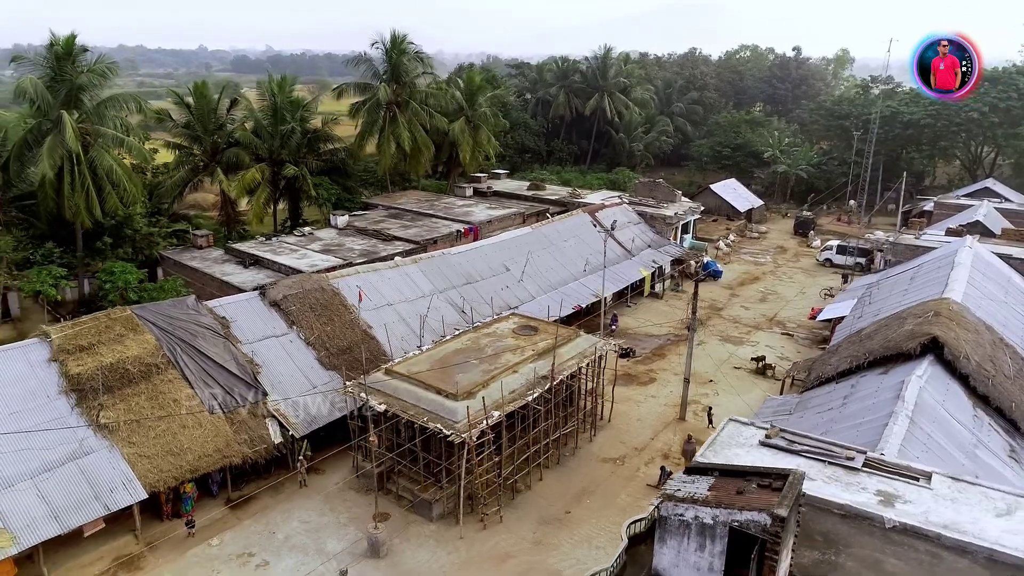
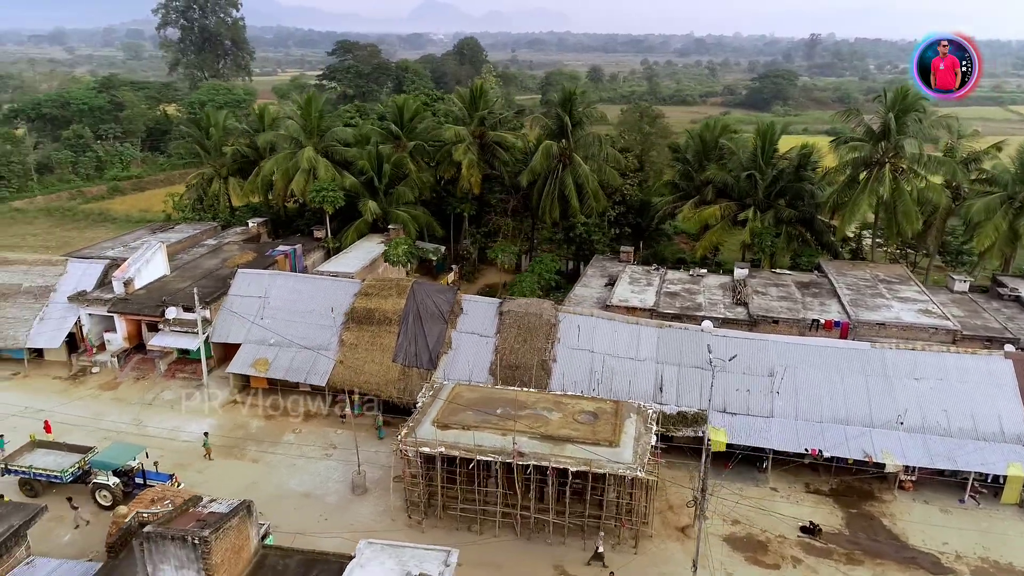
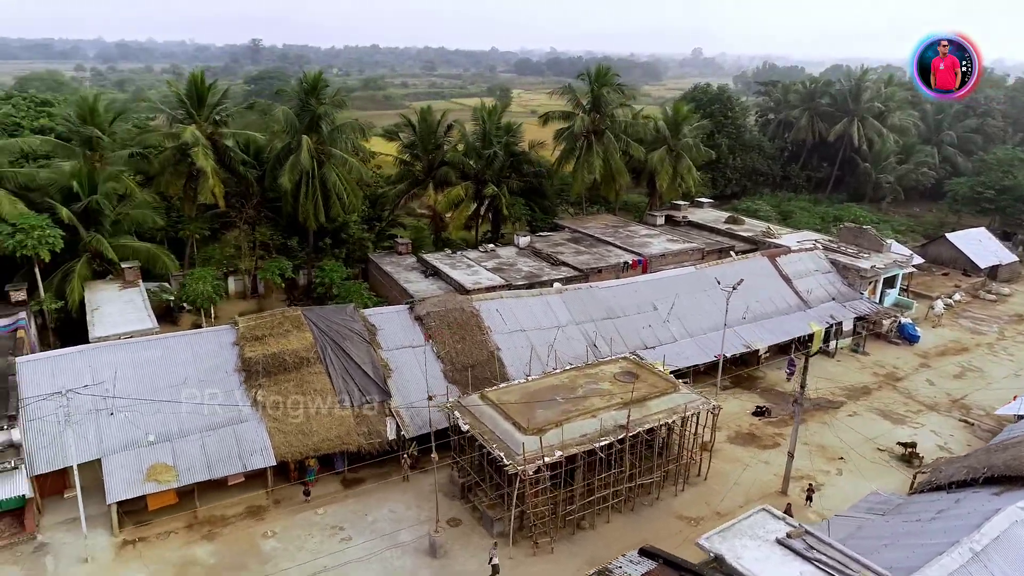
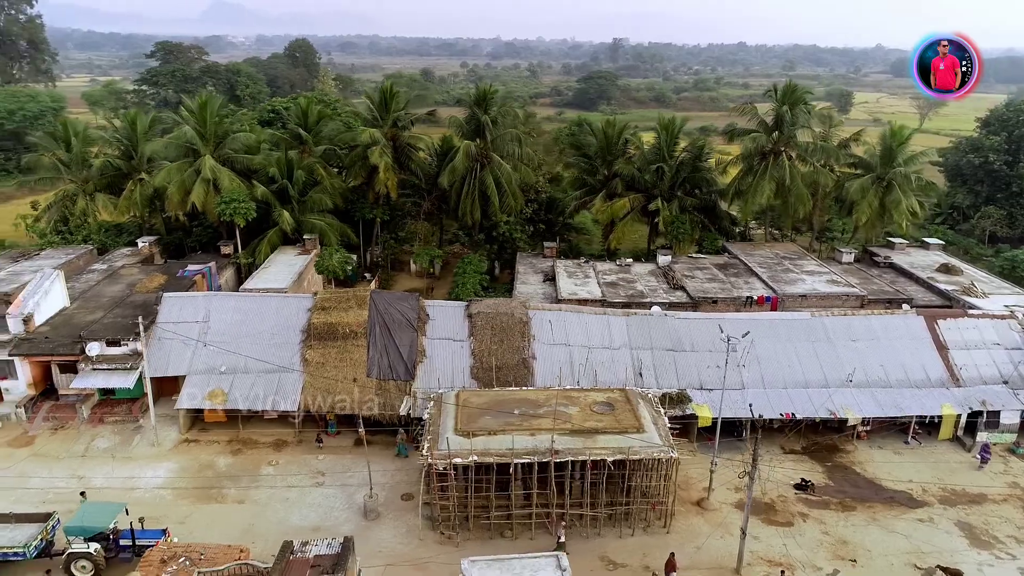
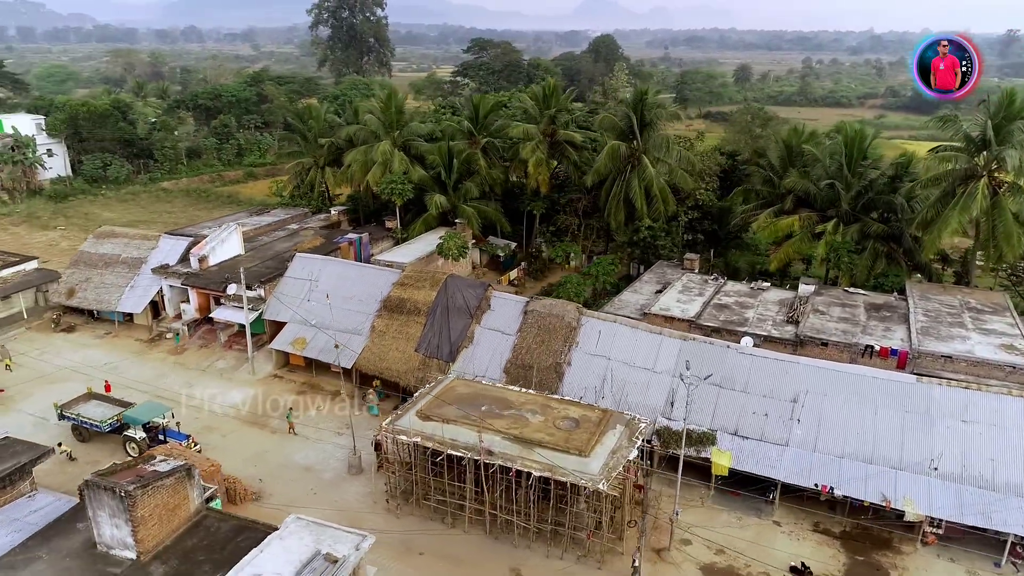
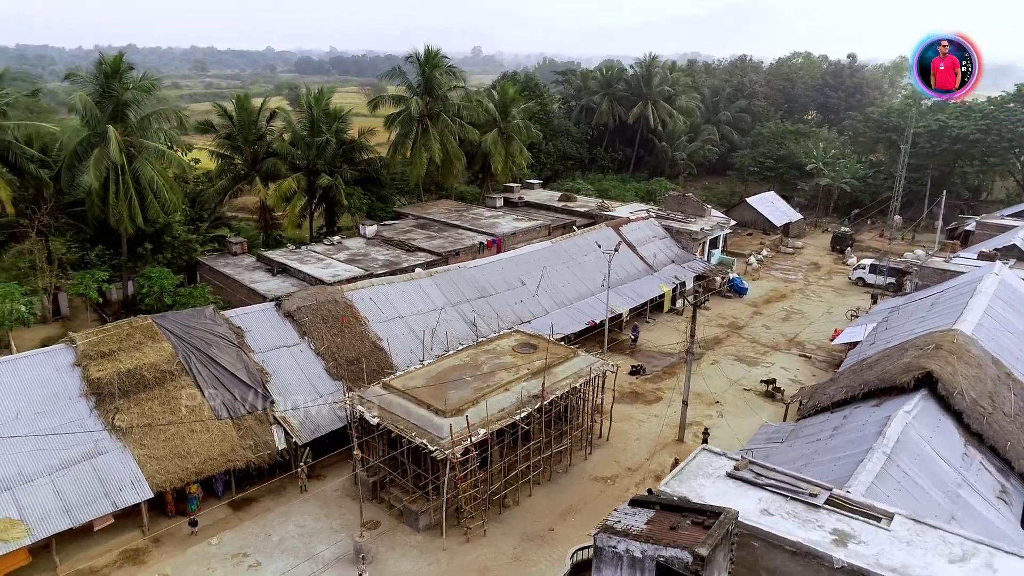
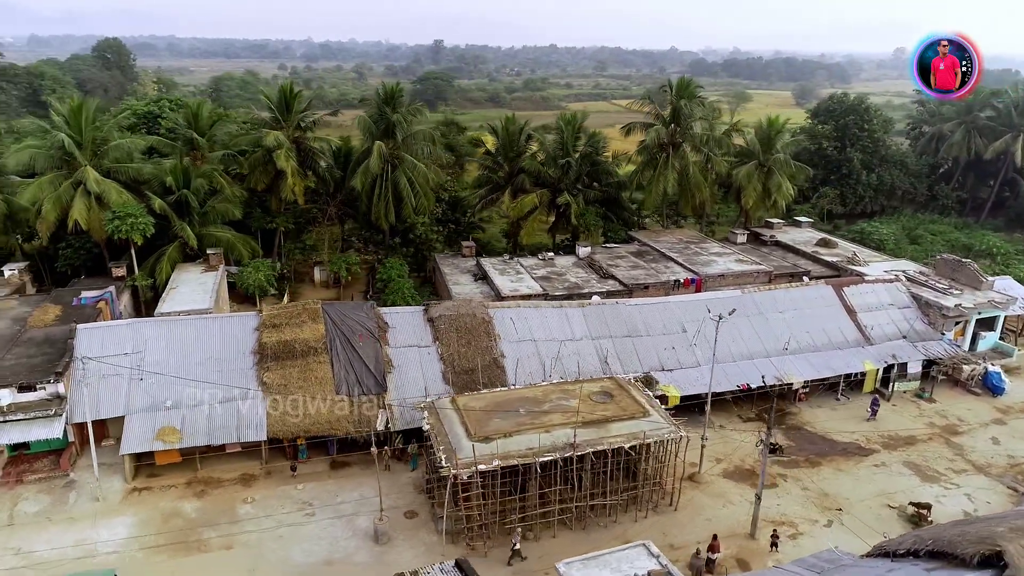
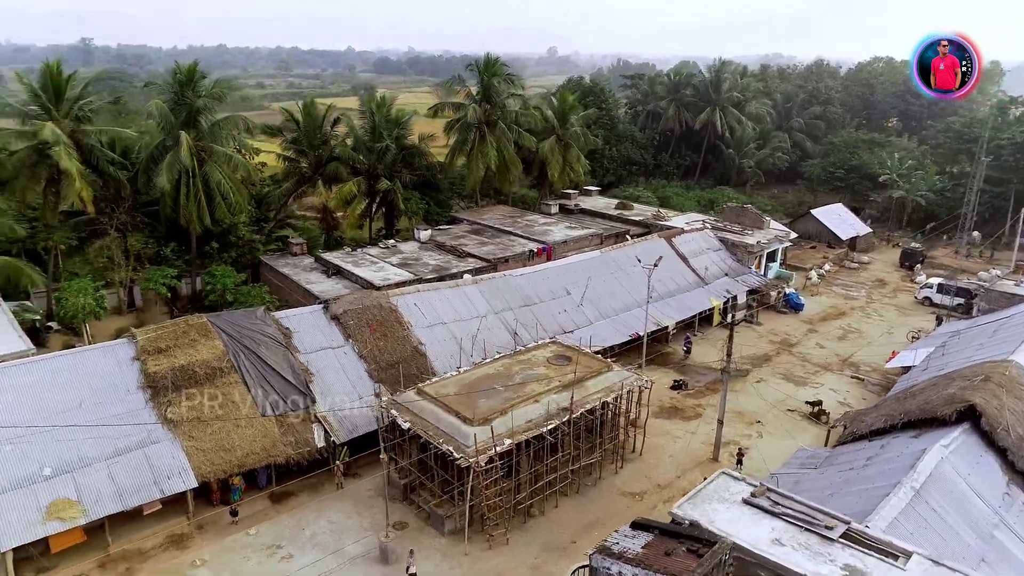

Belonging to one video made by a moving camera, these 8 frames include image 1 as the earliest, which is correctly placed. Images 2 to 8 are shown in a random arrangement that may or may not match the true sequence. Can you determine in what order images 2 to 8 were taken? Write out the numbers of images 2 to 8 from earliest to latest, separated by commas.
6, 8, 3, 7, 4, 2, 5
